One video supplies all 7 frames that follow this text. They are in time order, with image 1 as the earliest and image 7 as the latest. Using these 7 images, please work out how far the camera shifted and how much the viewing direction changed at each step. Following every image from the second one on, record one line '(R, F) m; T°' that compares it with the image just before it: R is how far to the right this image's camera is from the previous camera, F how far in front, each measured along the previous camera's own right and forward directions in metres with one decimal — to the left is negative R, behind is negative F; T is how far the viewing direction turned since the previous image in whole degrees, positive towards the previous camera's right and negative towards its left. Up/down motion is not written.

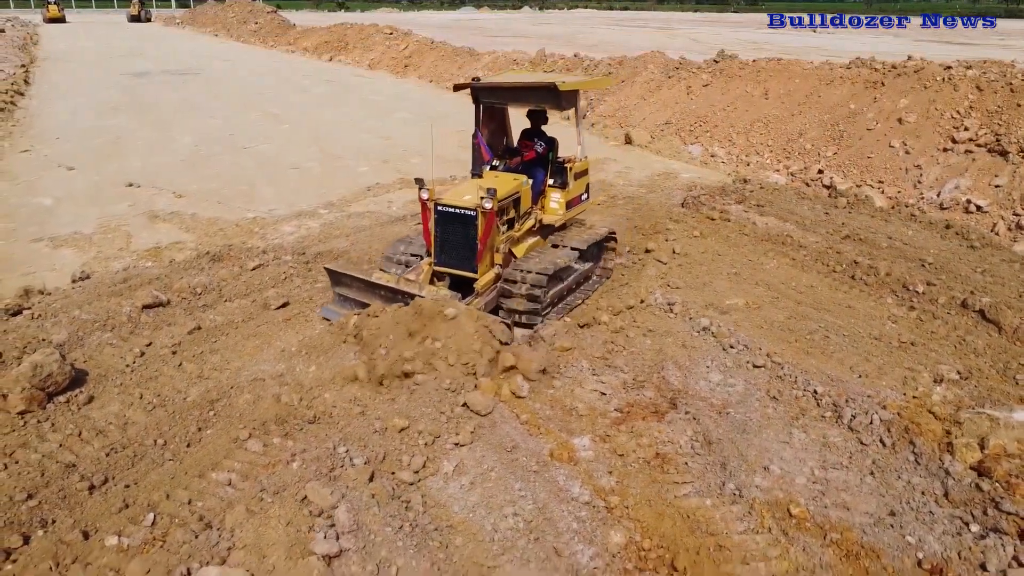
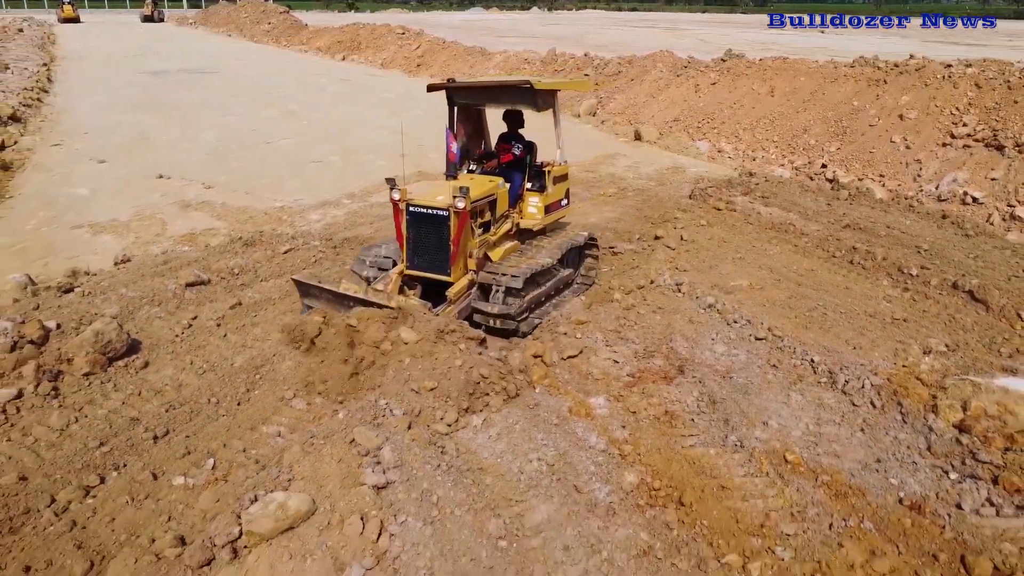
(-0.1, -0.4) m; 0°
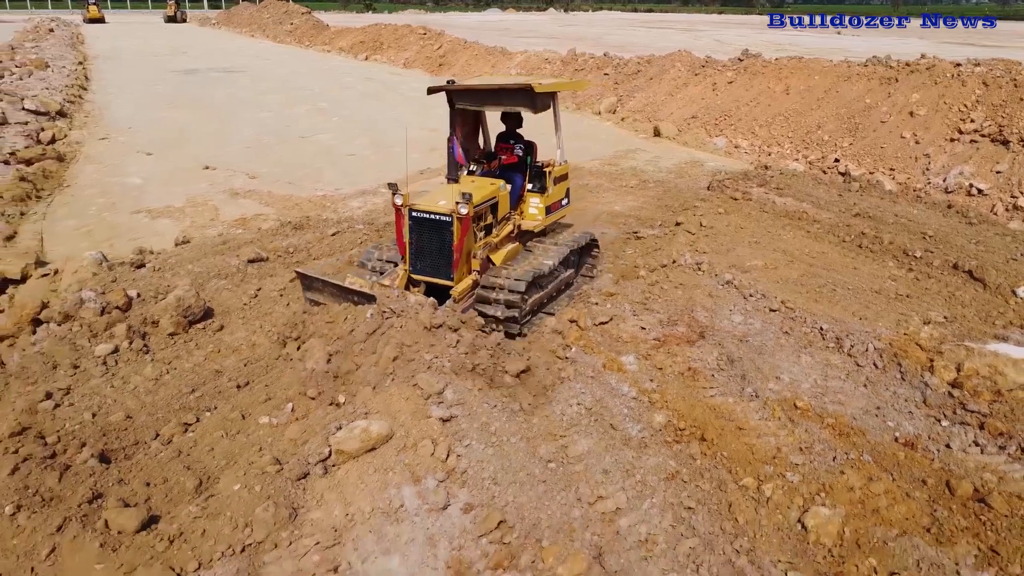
(-0.2, -0.6) m; -1°
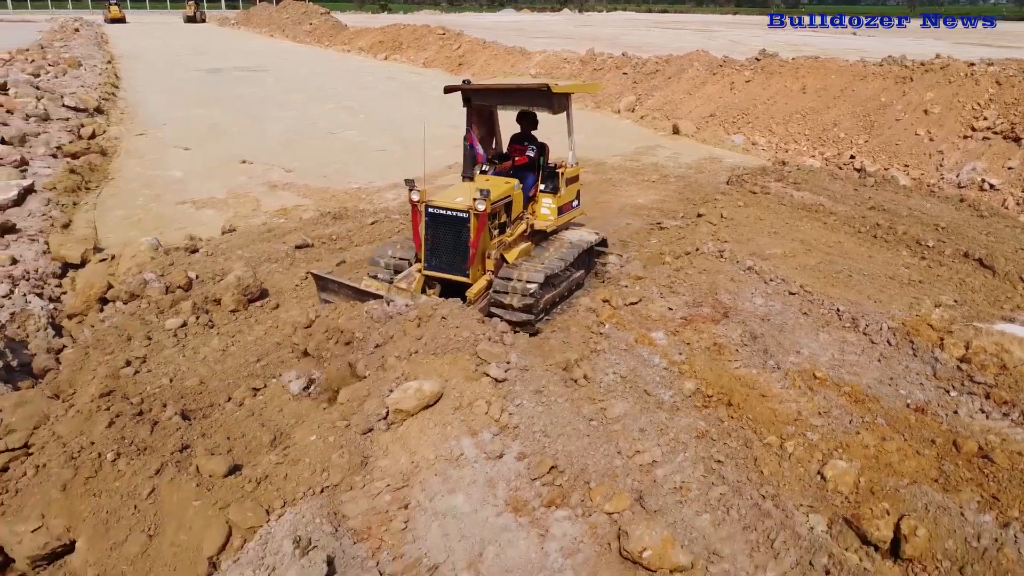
(-0.2, -0.4) m; -1°
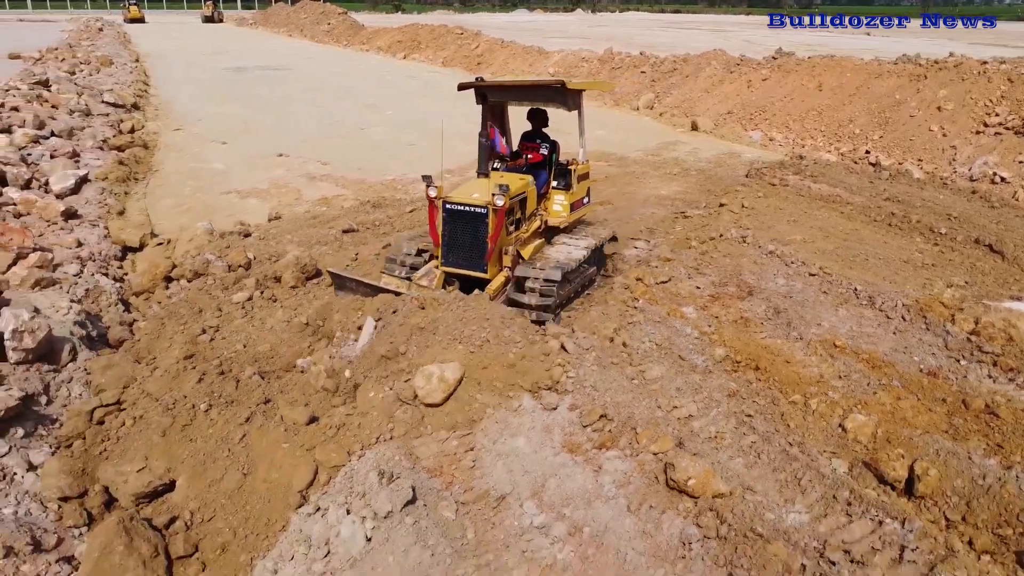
(-0.2, -0.5) m; -1°
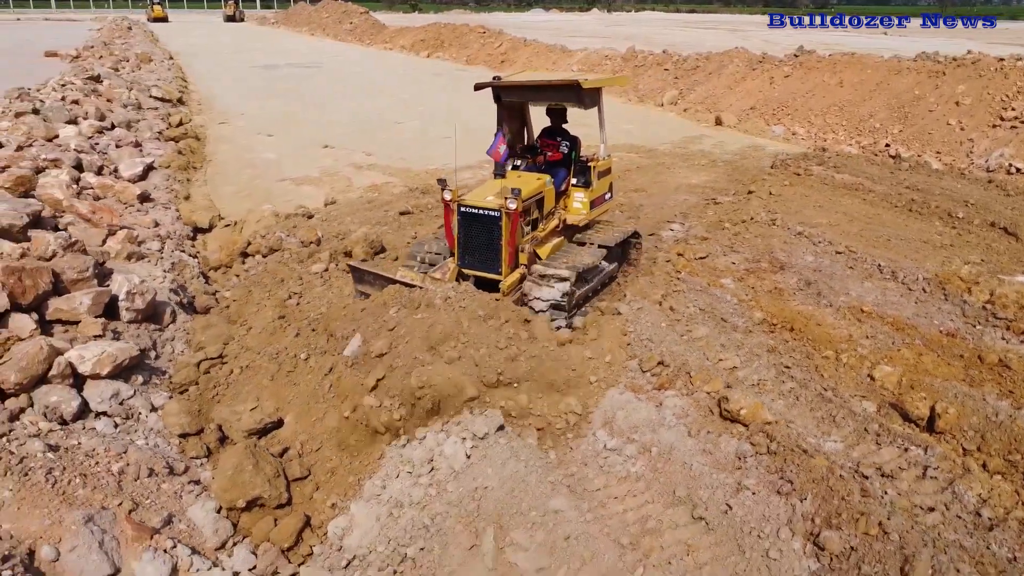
(-0.4, -0.6) m; -1°
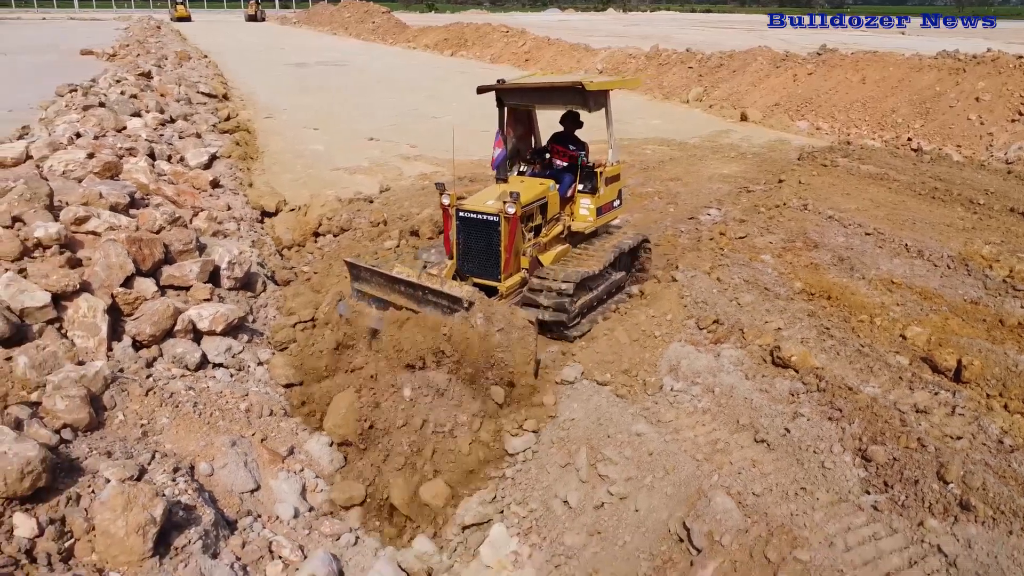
(-0.4, -0.7) m; -1°
